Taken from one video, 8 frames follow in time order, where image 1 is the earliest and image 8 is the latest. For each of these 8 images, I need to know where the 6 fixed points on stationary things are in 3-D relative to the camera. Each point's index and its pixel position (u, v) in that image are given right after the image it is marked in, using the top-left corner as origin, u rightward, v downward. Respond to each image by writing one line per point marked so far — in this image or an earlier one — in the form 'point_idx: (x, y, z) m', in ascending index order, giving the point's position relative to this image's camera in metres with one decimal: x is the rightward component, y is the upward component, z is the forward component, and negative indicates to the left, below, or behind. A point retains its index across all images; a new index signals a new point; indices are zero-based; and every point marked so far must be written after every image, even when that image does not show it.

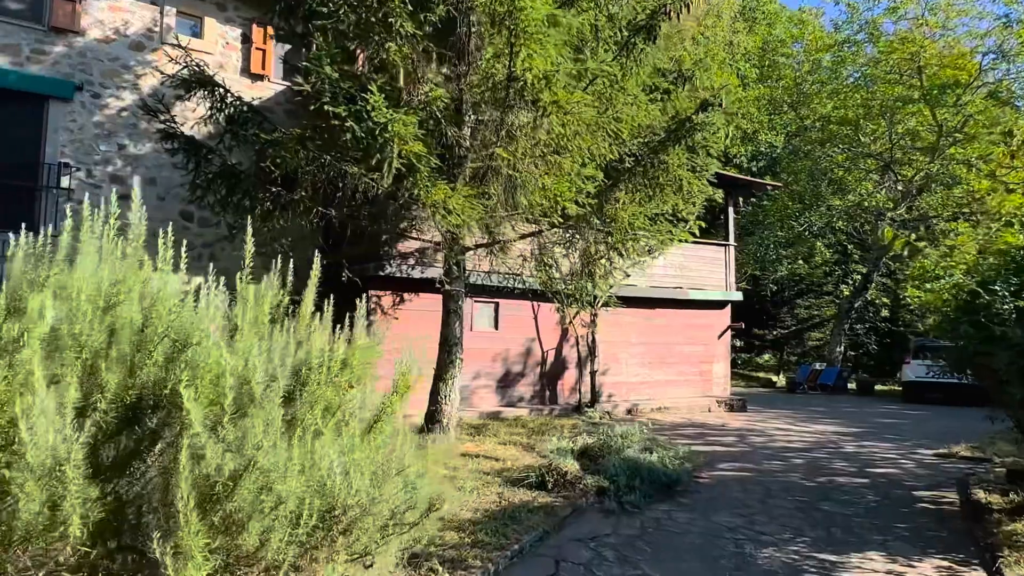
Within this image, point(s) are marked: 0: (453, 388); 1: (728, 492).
0: (-0.7, -1.2, +7.9) m
1: (+2.2, -2.1, +7.0) m
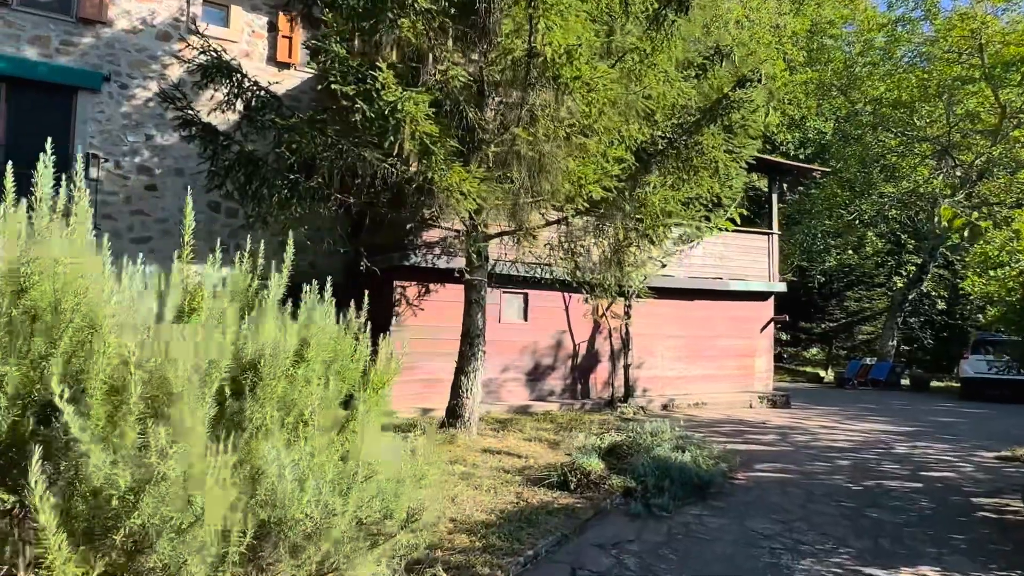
0: (-0.4, -1.0, +7.6) m
1: (+2.4, -2.0, +6.5) m
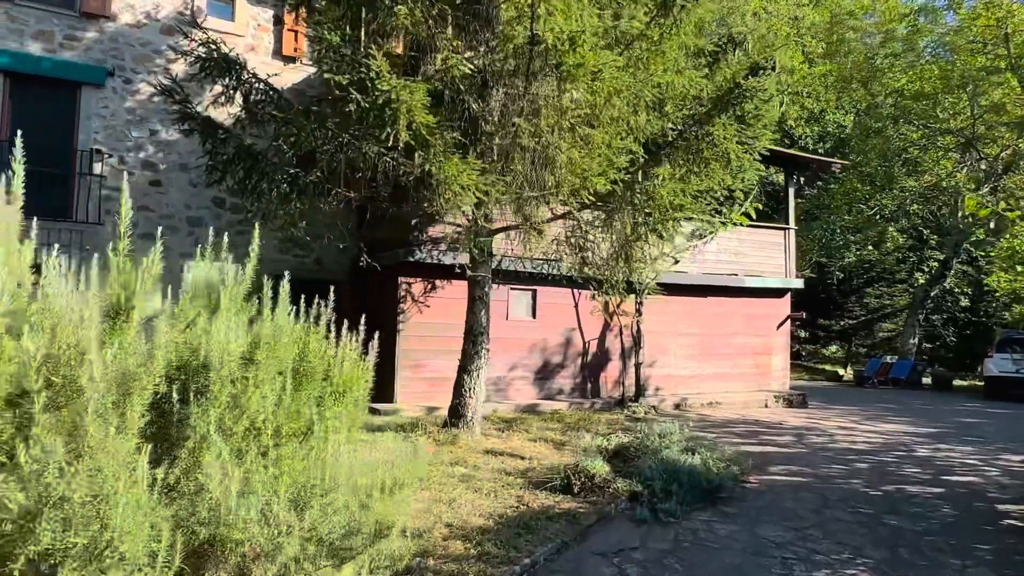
0: (-0.4, -1.0, +7.4) m
1: (+2.4, -1.9, +6.2) m
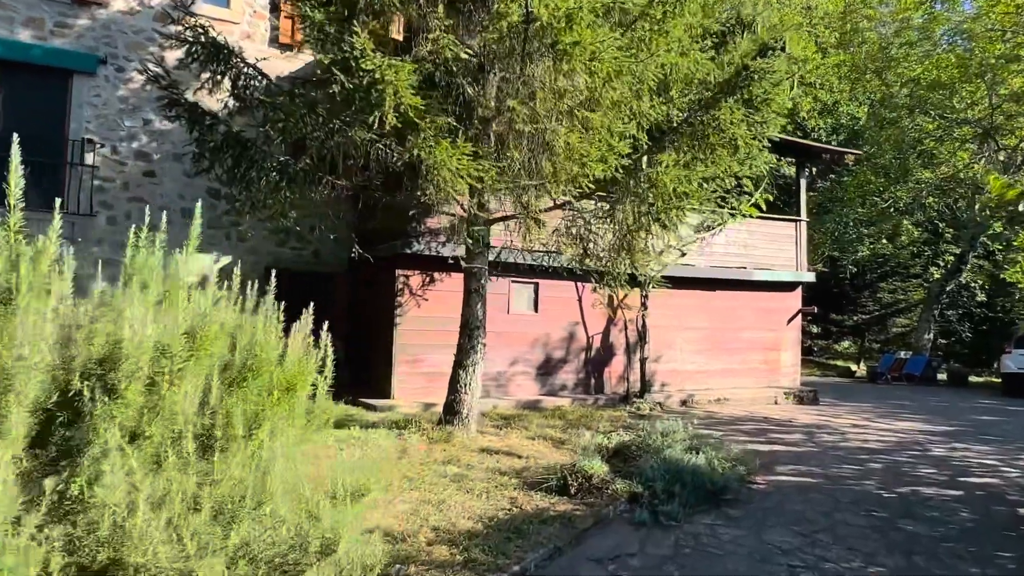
0: (-0.4, -0.9, +7.1) m
1: (+2.4, -1.9, +5.9) m
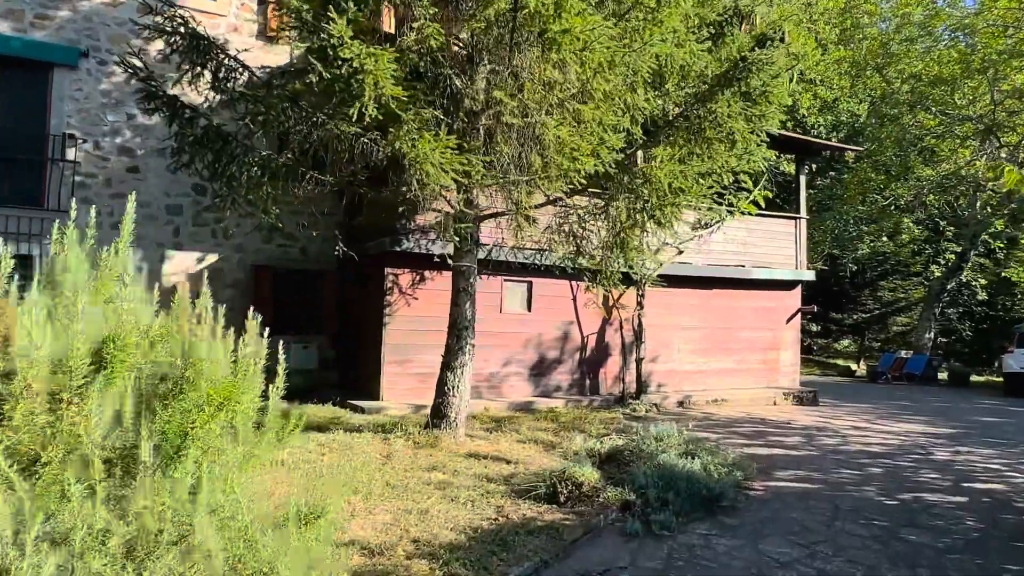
0: (-0.5, -0.9, +6.9) m
1: (+2.3, -1.9, +5.7) m
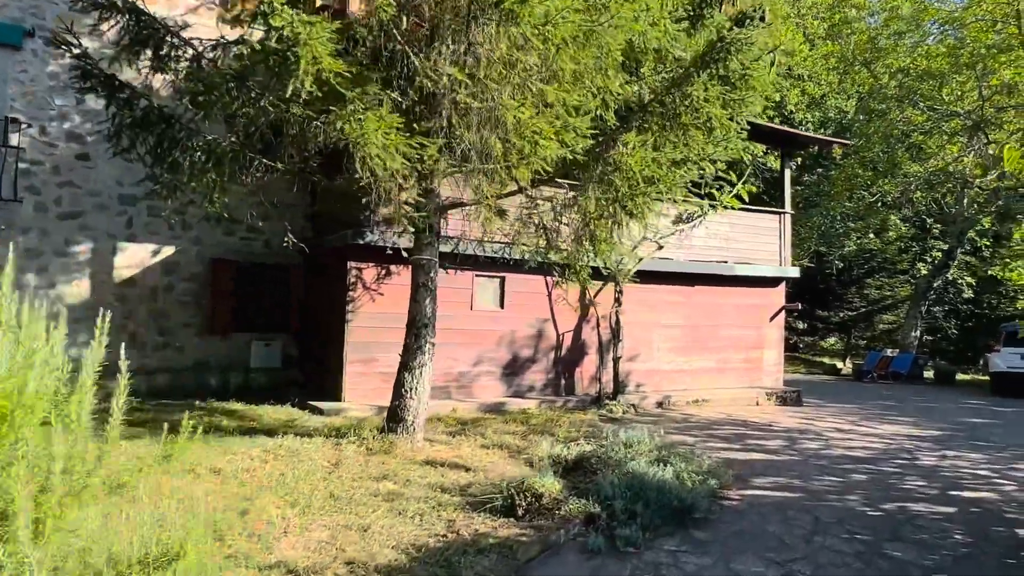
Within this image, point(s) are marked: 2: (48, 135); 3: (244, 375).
0: (-0.9, -0.9, +6.5) m
1: (+1.9, -1.8, +5.3) m
2: (-6.2, +2.0, +9.1) m
3: (-3.9, -1.3, +9.9) m
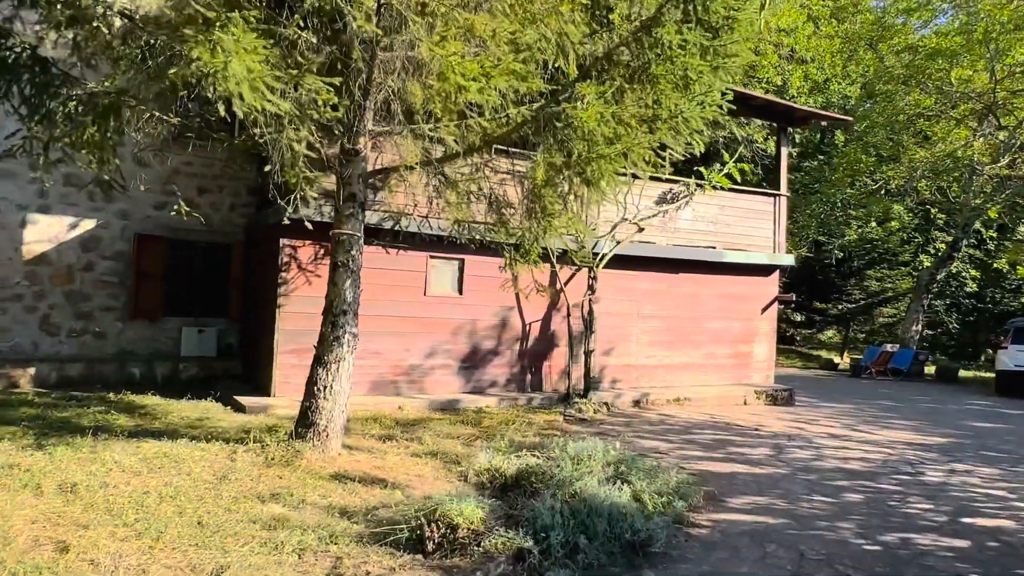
0: (-1.4, -0.7, +5.5) m
1: (+1.4, -1.7, +4.3) m
2: (-6.6, +2.3, +8.0) m
3: (-4.4, -1.0, +8.9) m
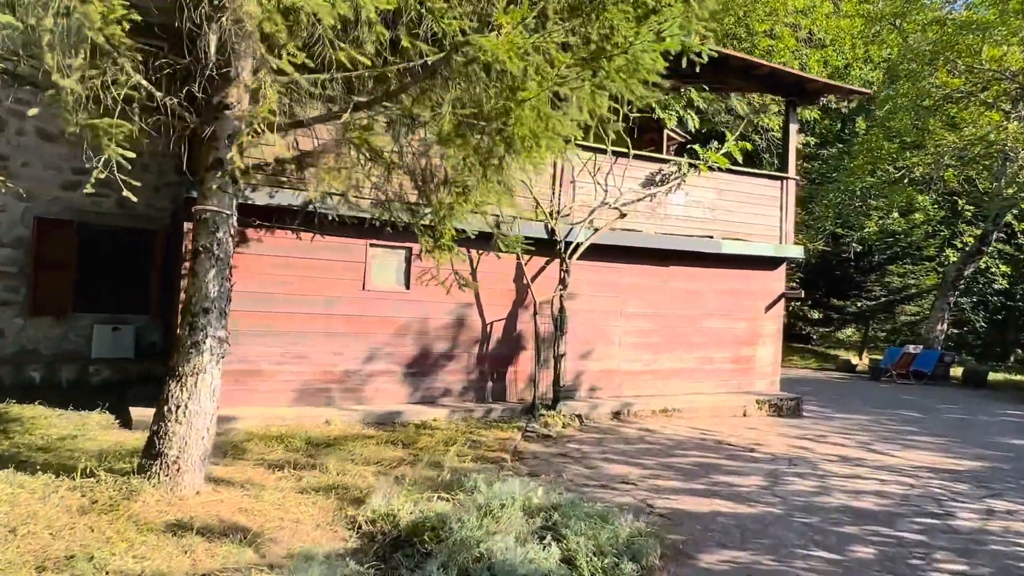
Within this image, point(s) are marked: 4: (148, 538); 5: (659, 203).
0: (-2.0, -0.7, +4.3) m
1: (+0.8, -1.7, +3.1) m
2: (-7.1, +2.4, +6.9) m
3: (-4.9, -0.9, +7.7) m
4: (-1.9, -1.3, +3.6) m
5: (+1.9, +1.1, +8.9) m
